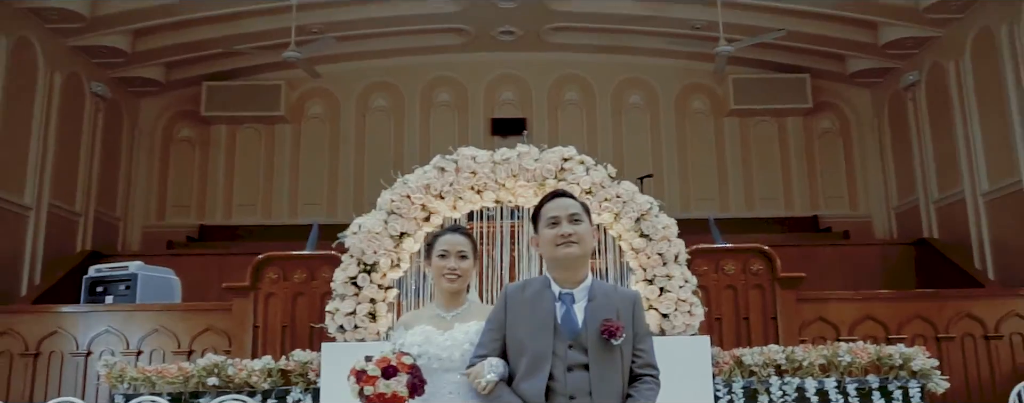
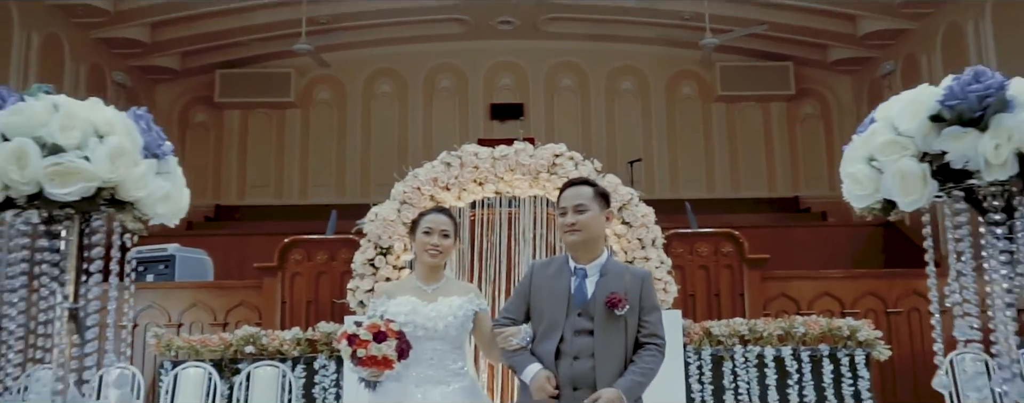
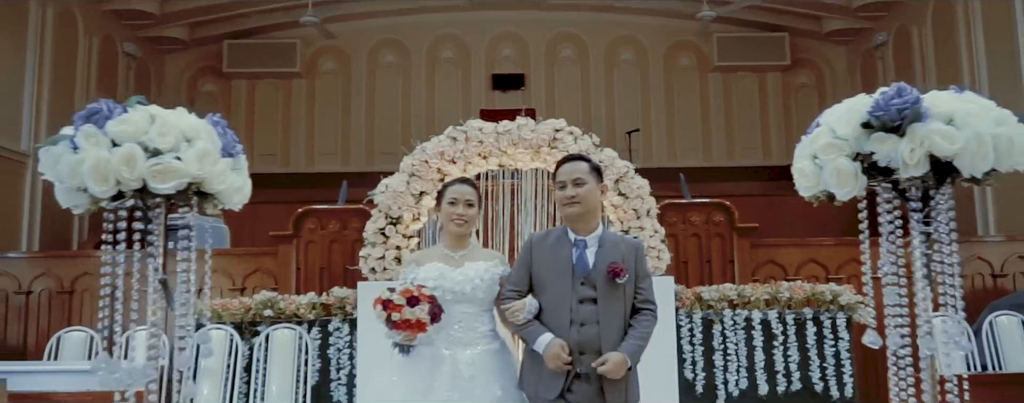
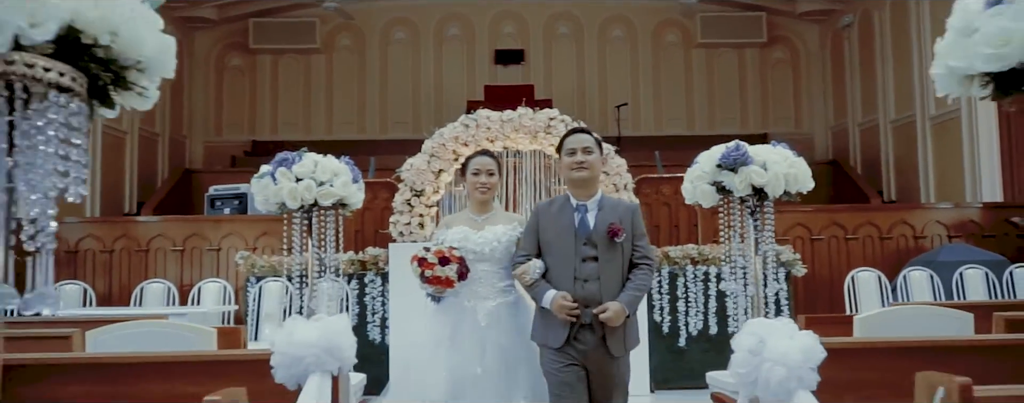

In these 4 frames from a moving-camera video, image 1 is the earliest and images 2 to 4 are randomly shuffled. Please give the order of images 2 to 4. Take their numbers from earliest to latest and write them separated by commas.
2, 3, 4
